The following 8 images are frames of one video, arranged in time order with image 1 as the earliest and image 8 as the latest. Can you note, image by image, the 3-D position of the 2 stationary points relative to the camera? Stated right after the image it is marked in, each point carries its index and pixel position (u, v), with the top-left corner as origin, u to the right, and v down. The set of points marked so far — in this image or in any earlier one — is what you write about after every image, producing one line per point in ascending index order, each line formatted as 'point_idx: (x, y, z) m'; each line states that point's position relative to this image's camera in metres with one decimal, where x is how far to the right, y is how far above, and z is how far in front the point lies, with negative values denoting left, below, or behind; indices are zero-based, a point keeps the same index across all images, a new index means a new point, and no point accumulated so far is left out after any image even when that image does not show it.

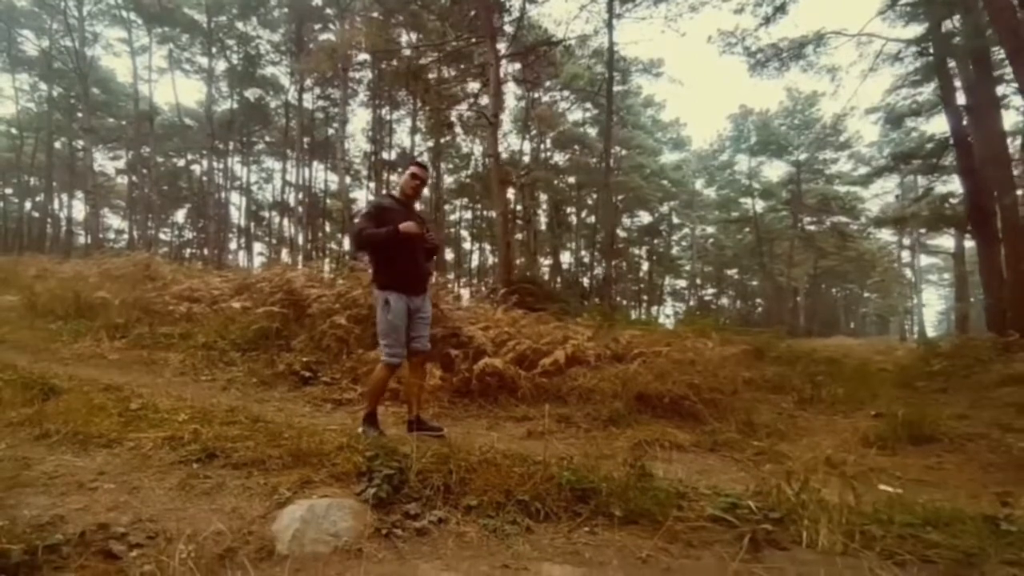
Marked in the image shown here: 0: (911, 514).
0: (+2.3, -1.3, +3.5) m
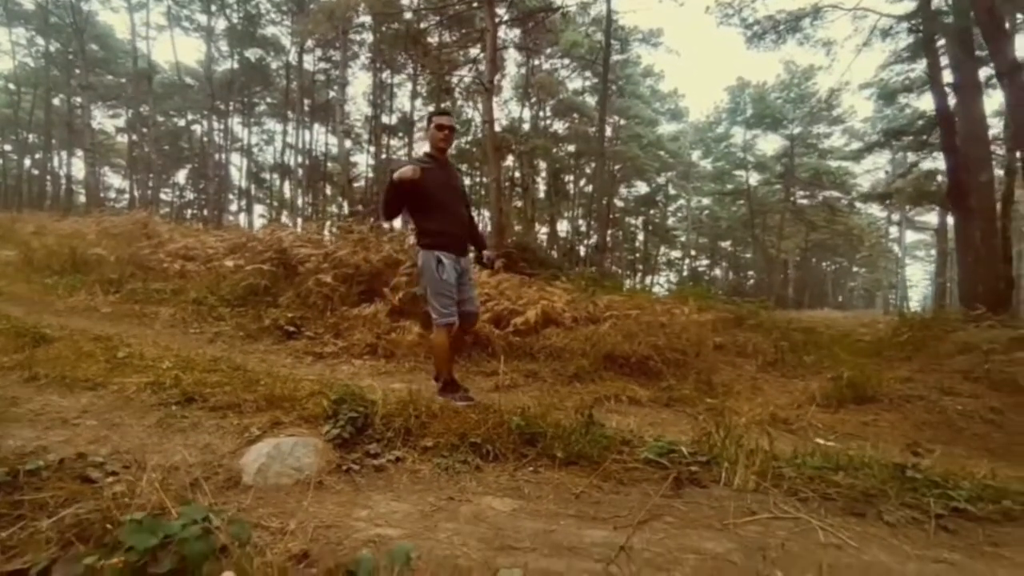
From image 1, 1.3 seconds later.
0: (+1.9, -1.1, +3.8) m
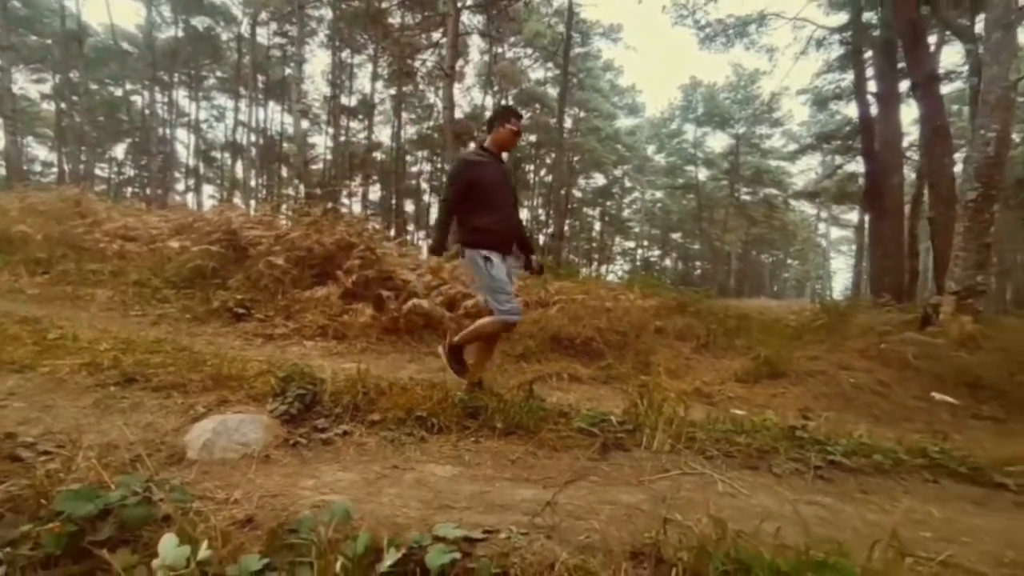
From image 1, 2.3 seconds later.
0: (+1.5, -1.0, +4.3) m
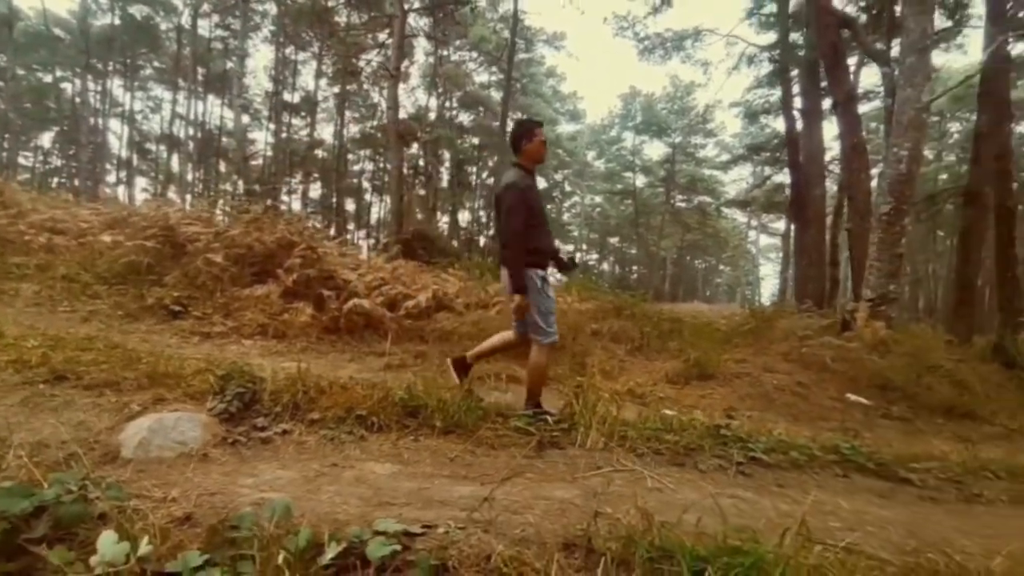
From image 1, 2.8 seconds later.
0: (+1.1, -1.0, +4.5) m
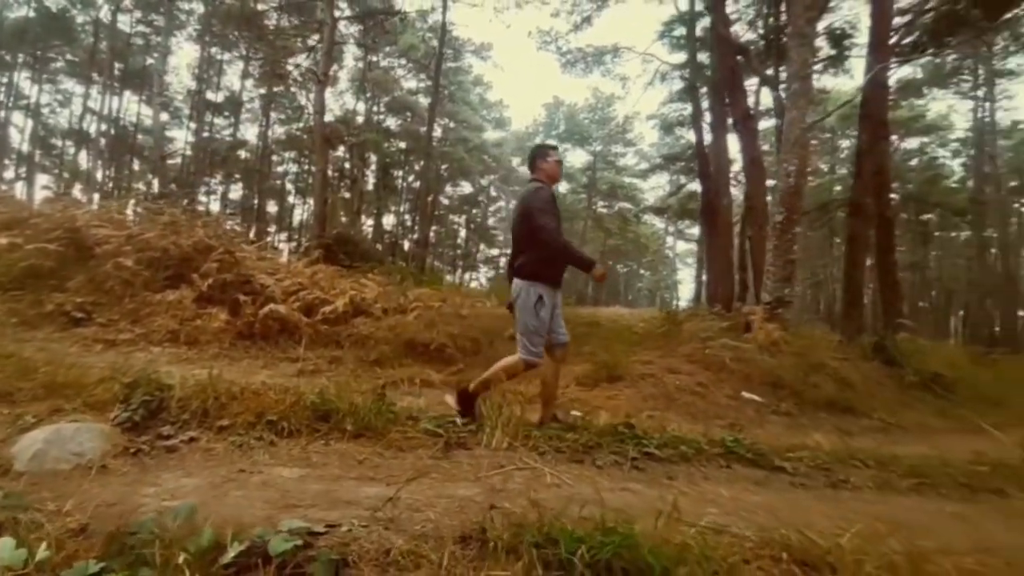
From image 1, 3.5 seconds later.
0: (+0.4, -1.0, +4.7) m
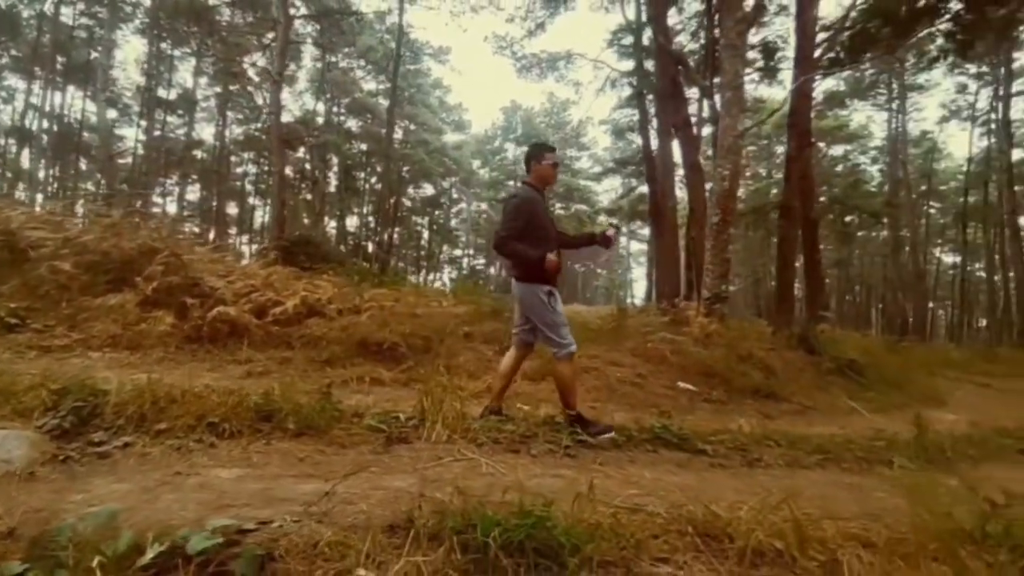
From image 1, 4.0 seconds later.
0: (-0.1, -1.0, +4.9) m
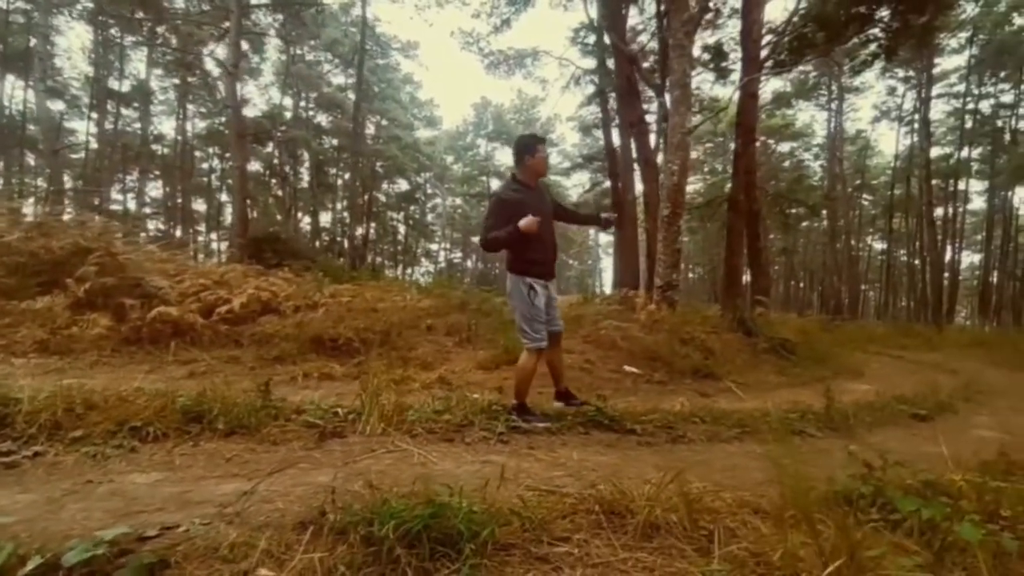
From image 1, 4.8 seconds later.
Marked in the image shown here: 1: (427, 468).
0: (-0.6, -1.0, +4.9) m
1: (-0.5, -1.1, +3.9) m
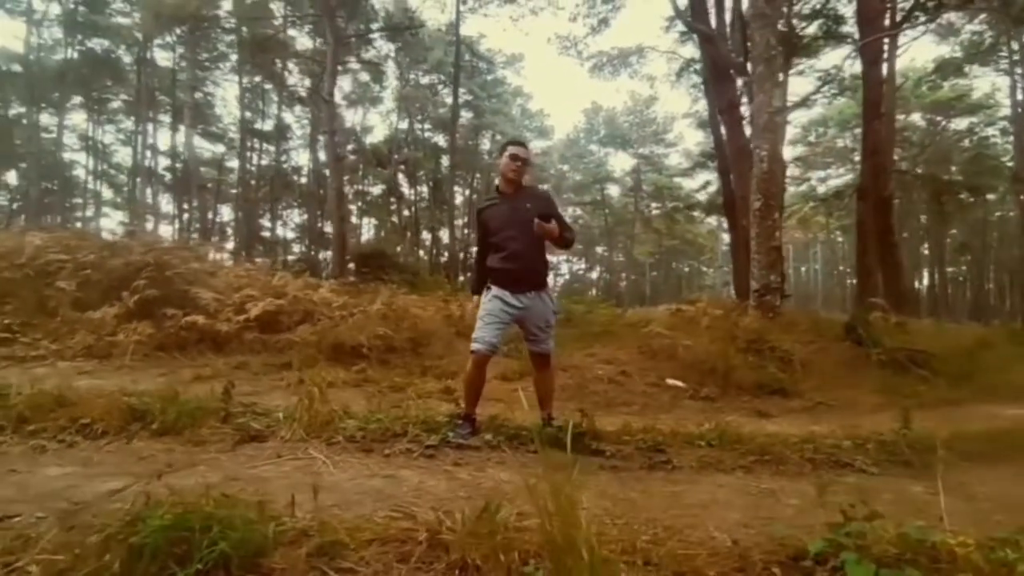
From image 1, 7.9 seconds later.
0: (-0.9, -0.9, +4.4) m
1: (-1.1, -1.1, +3.4) m
